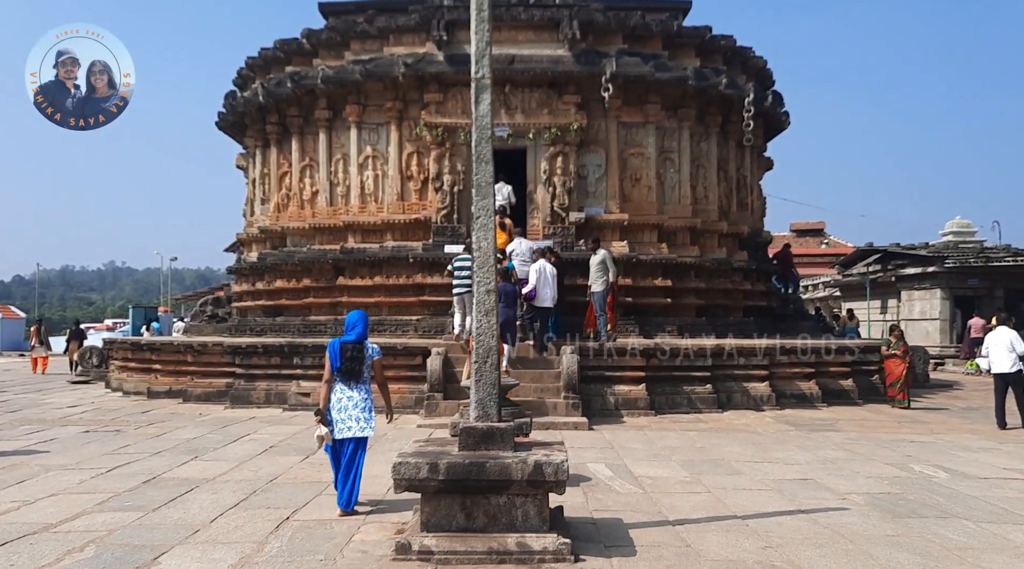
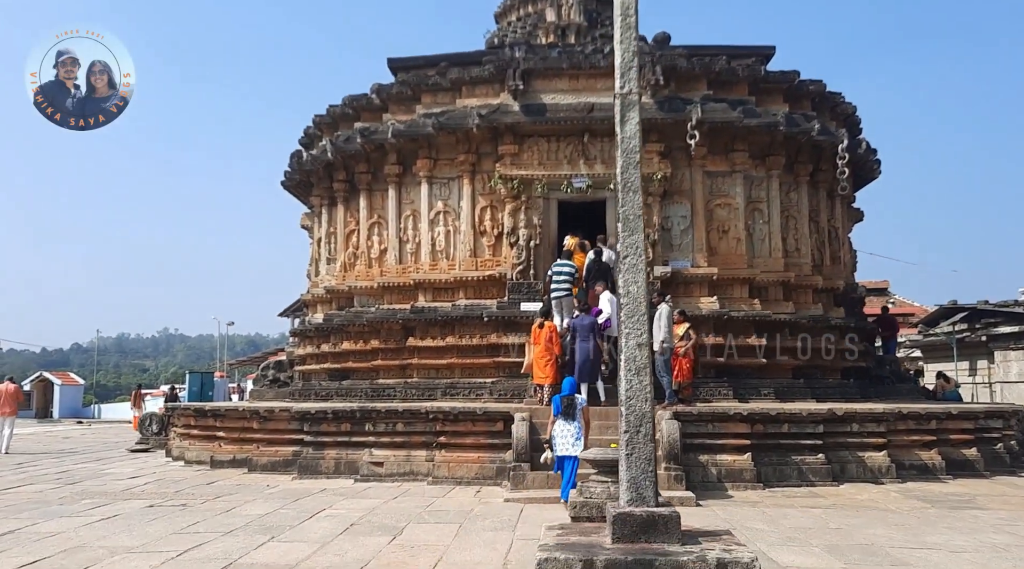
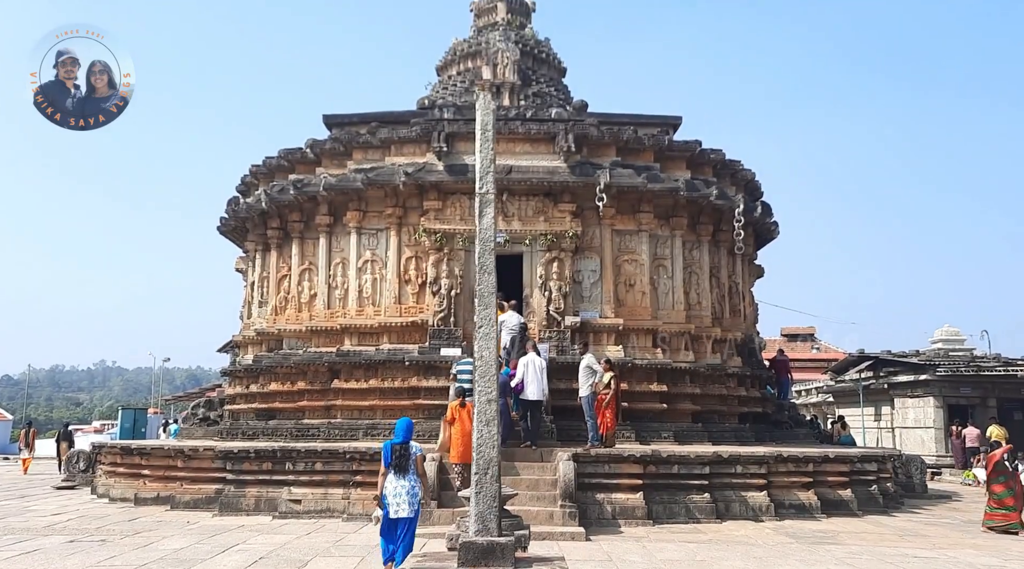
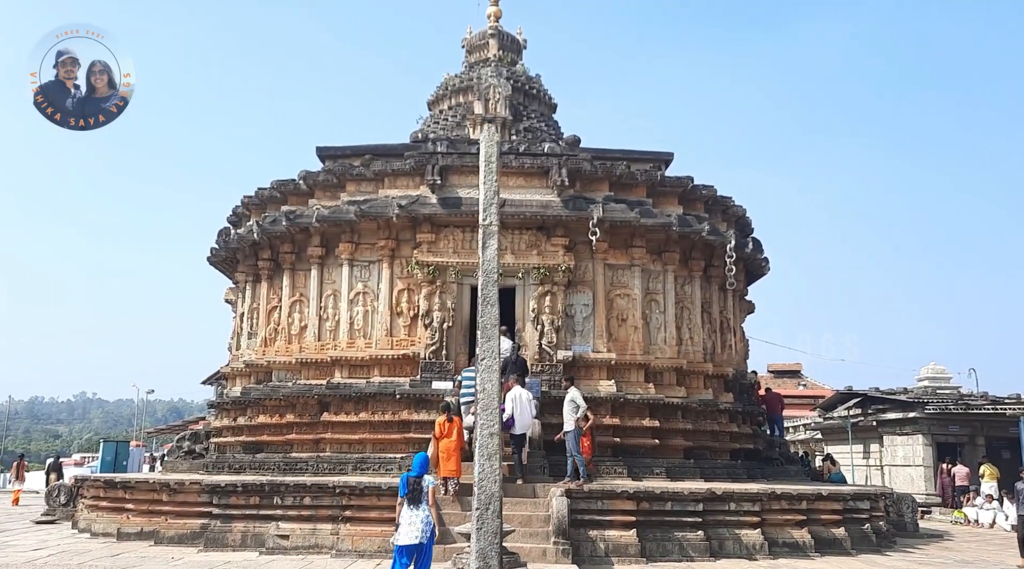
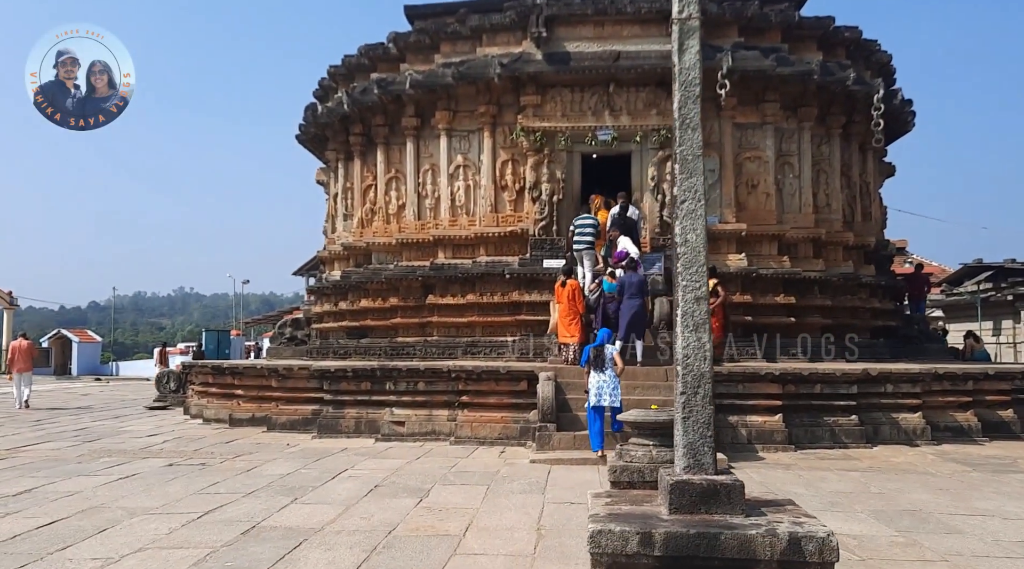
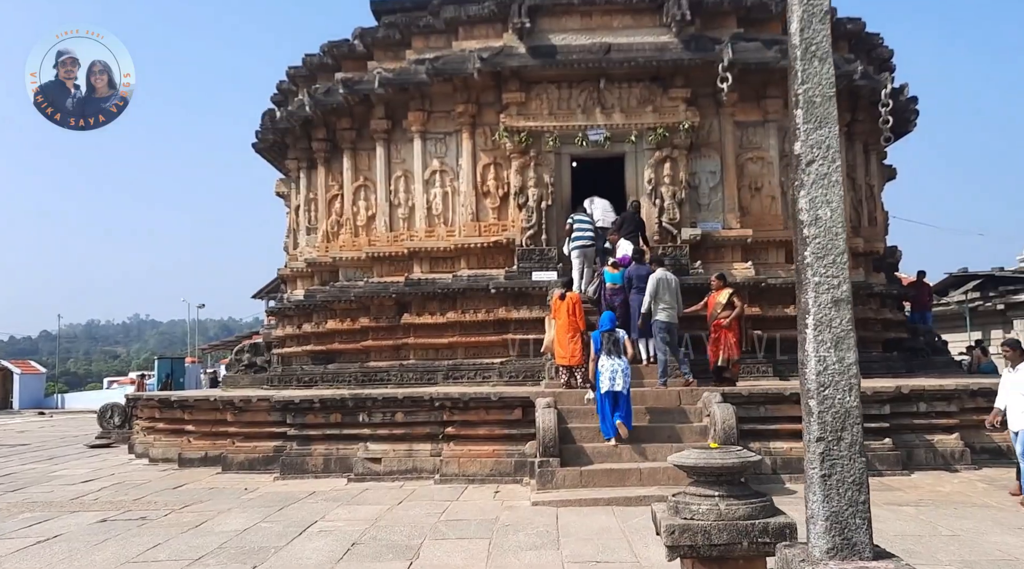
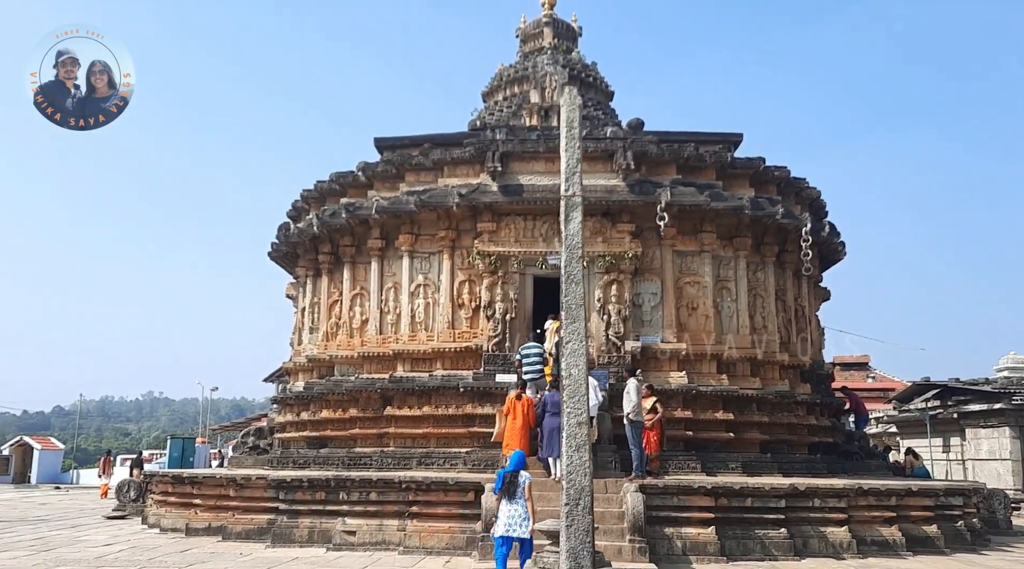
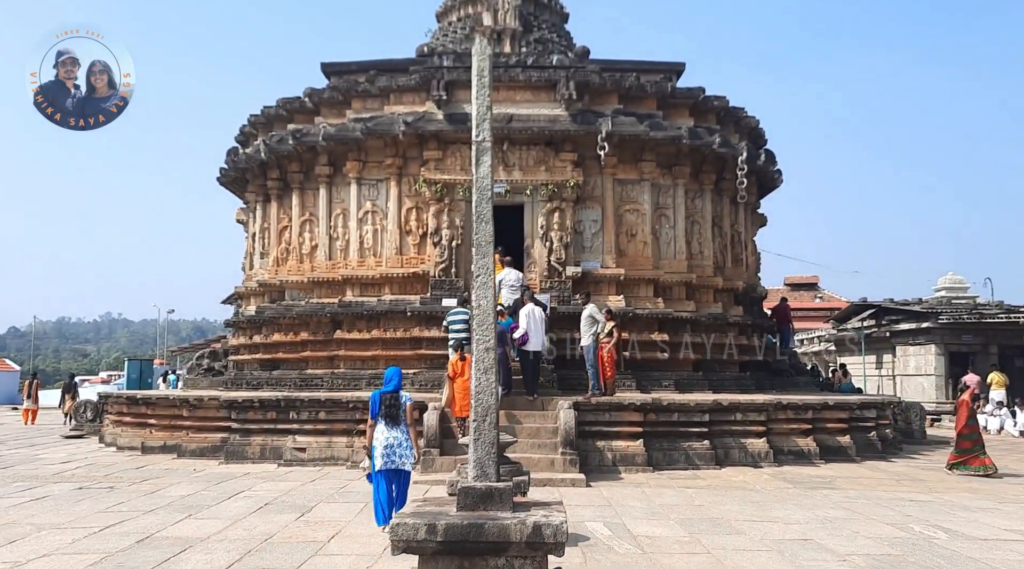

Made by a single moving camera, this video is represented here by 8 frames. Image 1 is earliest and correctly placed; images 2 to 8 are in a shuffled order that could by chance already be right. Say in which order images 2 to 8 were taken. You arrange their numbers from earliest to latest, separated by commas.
8, 3, 4, 7, 2, 5, 6
